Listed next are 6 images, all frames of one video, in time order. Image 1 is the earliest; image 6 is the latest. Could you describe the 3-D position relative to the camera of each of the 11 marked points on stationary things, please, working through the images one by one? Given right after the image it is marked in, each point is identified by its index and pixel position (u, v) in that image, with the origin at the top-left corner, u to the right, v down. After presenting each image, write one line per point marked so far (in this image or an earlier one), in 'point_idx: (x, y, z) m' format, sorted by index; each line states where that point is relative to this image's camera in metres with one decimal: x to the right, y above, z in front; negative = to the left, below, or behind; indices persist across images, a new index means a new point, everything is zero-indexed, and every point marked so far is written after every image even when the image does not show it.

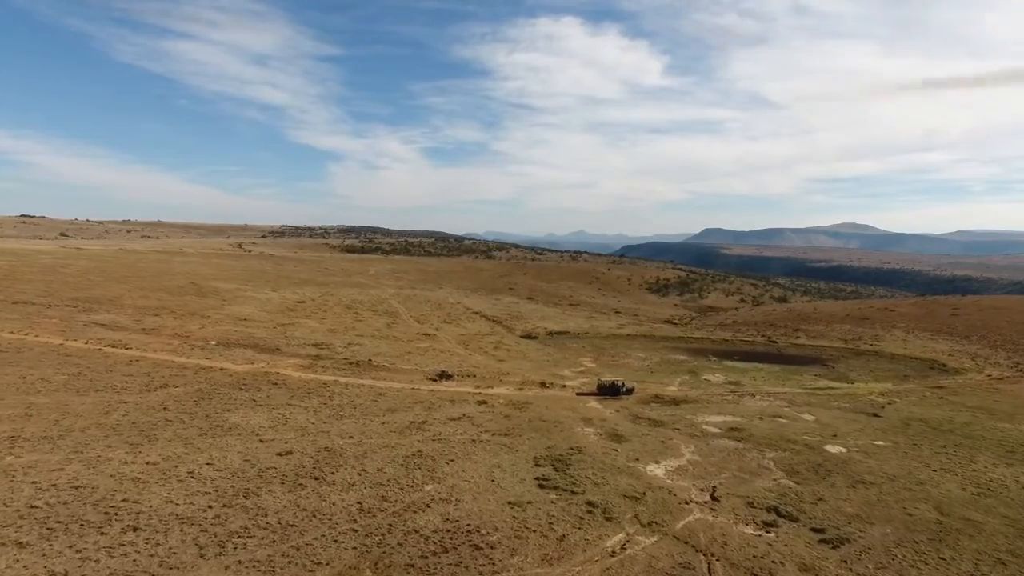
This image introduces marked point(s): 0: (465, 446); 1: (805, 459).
0: (-1.4, -4.8, +19.6) m
1: (+8.8, -5.1, +19.5) m
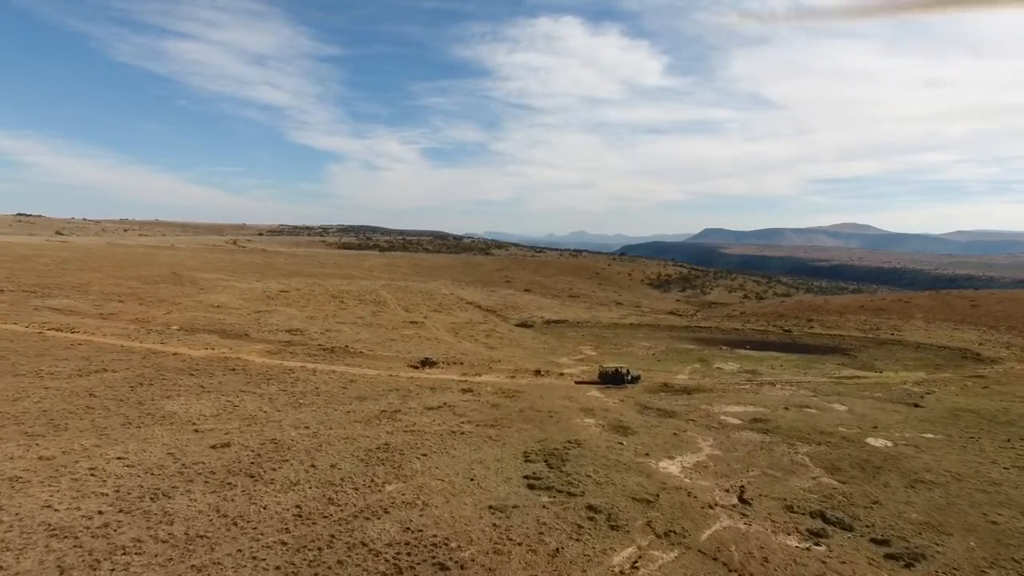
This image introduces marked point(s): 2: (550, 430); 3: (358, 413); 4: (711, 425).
0: (-1.8, -3.9, +16.5) m
1: (+8.4, -4.2, +16.4) m
2: (+1.0, -3.9, +18.0) m
3: (-4.3, -3.5, +18.2) m
4: (+5.9, -4.1, +19.2) m
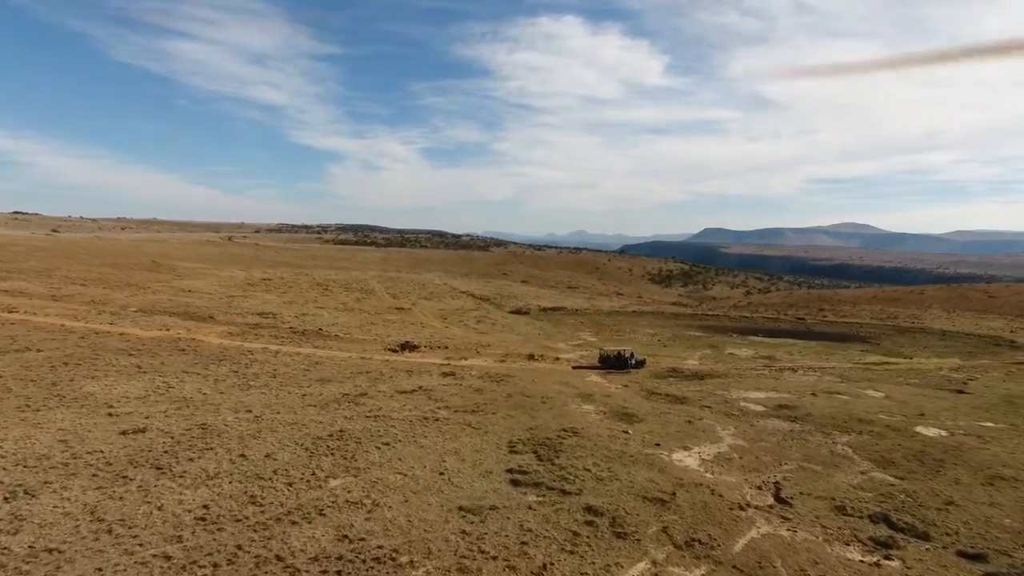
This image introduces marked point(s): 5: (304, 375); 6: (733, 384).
0: (-2.1, -2.9, +13.8) m
1: (+8.1, -3.3, +13.7) m
2: (+0.7, -3.0, +15.3) m
3: (-4.7, -2.6, +15.4) m
4: (+5.5, -3.2, +16.5) m
5: (-5.7, -2.4, +17.8) m
6: (+6.8, -3.0, +20.0) m
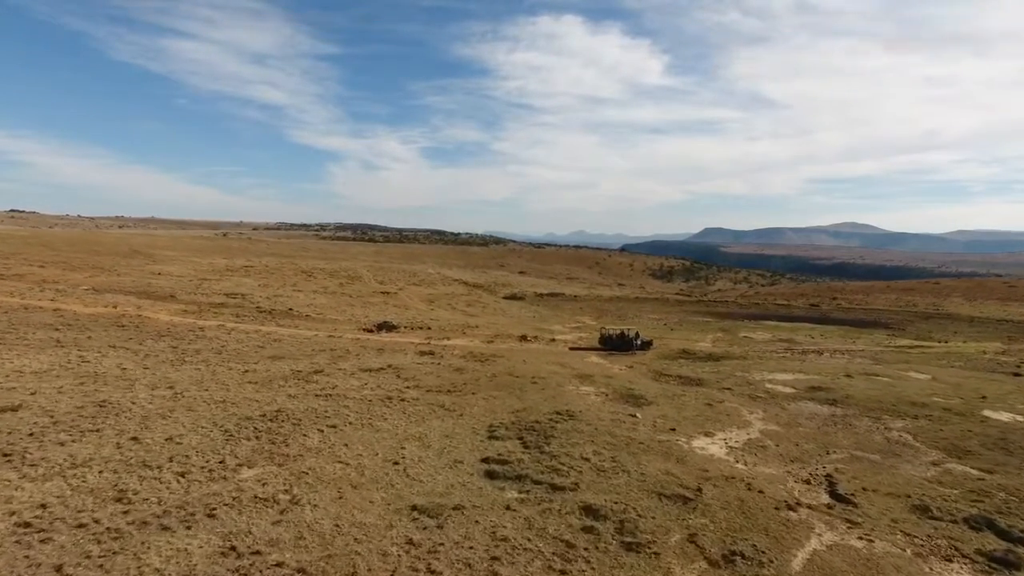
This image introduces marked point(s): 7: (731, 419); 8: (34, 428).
0: (-2.5, -2.1, +11.2) m
1: (+7.8, -2.4, +11.1) m
2: (+0.4, -2.2, +12.7) m
3: (-5.0, -1.7, +12.9) m
4: (+5.2, -2.3, +13.9) m
5: (-6.0, -1.5, +15.2) m
6: (+6.4, -2.1, +17.4) m
7: (+4.0, -2.4, +11.9) m
8: (-6.3, -1.8, +8.6) m
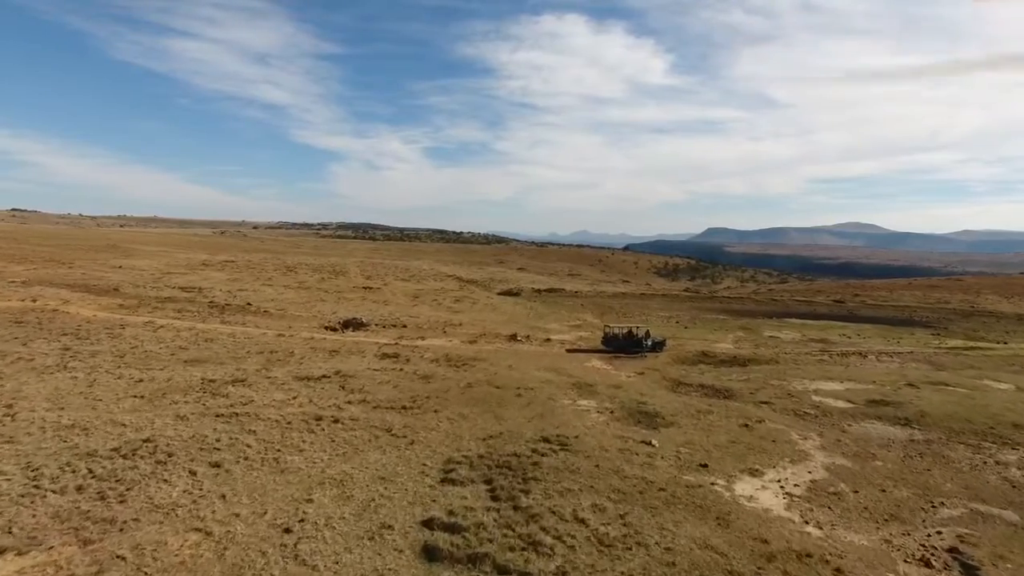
0: (-2.9, -1.8, +8.1) m
1: (+7.4, -2.2, +8.0) m
2: (0.0, -1.9, +9.6) m
3: (-5.4, -1.5, +9.8) m
4: (+4.9, -2.1, +10.8) m
5: (-6.4, -1.2, +12.1) m
6: (+6.1, -1.8, +14.3) m
7: (+3.6, -2.2, +8.8) m
8: (-6.7, -1.6, +5.5) m
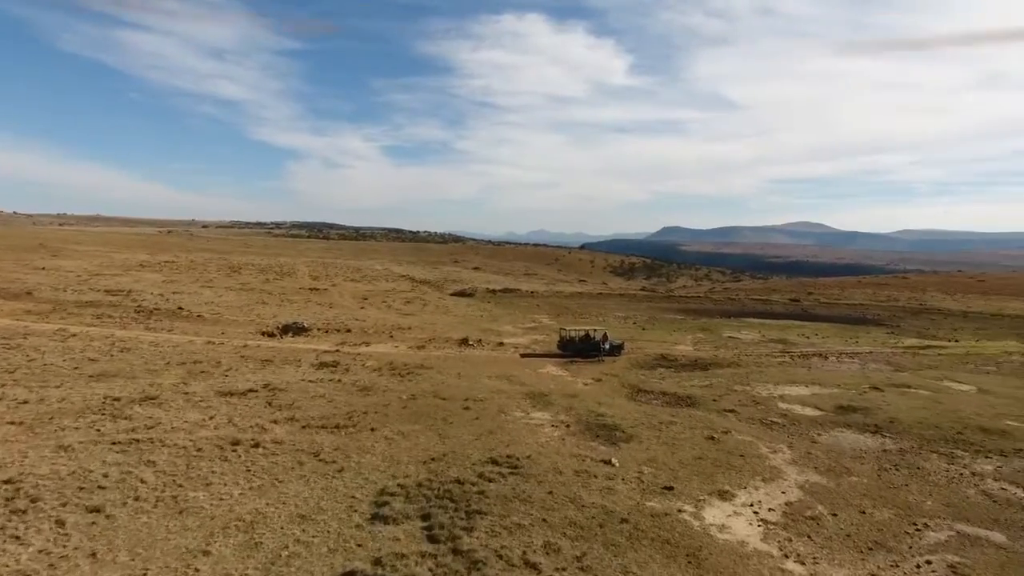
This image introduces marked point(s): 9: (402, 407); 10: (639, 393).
0: (-3.5, -1.9, +7.0) m
1: (+6.8, -2.2, +7.5) m
2: (-0.7, -2.0, +8.7) m
3: (-6.1, -1.5, +8.5) m
4: (+4.1, -2.1, +10.2) m
5: (-7.2, -1.3, +10.8) m
6: (+5.1, -1.8, +13.7) m
7: (+3.0, -2.2, +8.1) m
8: (-7.1, -1.7, +4.1) m
9: (-1.7, -1.8, +10.0) m
10: (+2.3, -1.9, +11.8) m
